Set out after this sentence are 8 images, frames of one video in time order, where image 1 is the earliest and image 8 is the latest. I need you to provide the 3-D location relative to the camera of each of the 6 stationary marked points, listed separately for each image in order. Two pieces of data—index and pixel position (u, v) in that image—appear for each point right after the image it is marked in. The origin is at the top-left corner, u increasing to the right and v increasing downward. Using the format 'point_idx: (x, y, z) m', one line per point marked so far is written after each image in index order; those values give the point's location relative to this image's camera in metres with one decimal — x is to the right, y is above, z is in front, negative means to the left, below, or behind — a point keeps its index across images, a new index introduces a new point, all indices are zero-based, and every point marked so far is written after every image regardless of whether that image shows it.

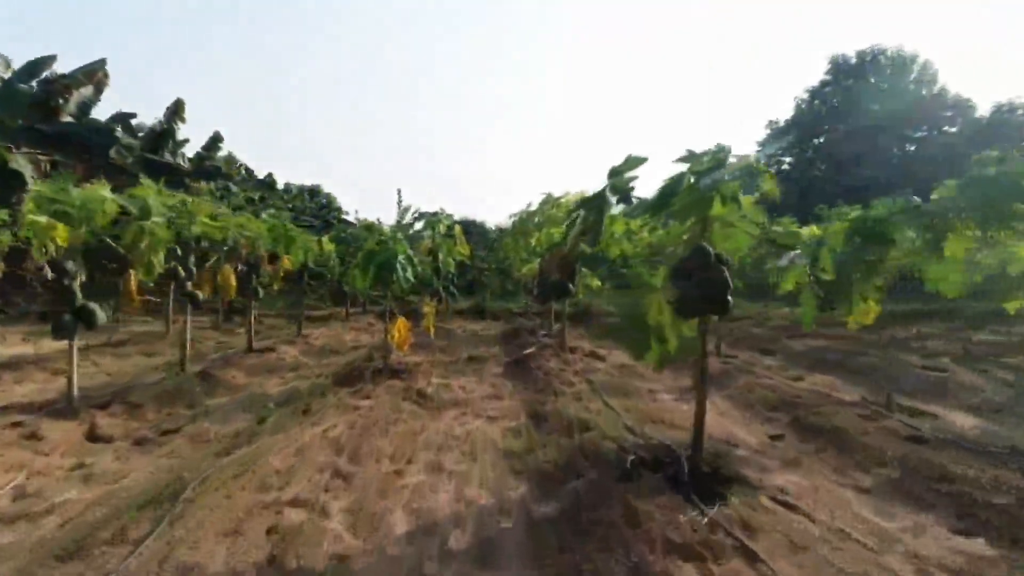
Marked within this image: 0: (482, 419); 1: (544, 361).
0: (-0.5, -2.2, +12.0) m
1: (+0.8, -1.8, +17.9) m
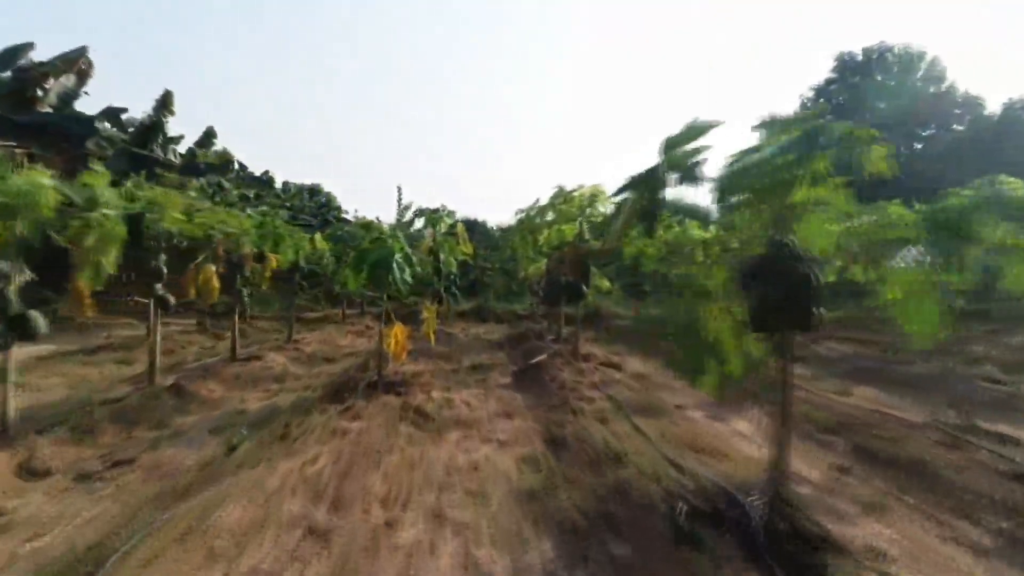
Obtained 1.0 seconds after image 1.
0: (-0.3, -2.2, +10.3) m
1: (+1.0, -1.8, +16.2) m
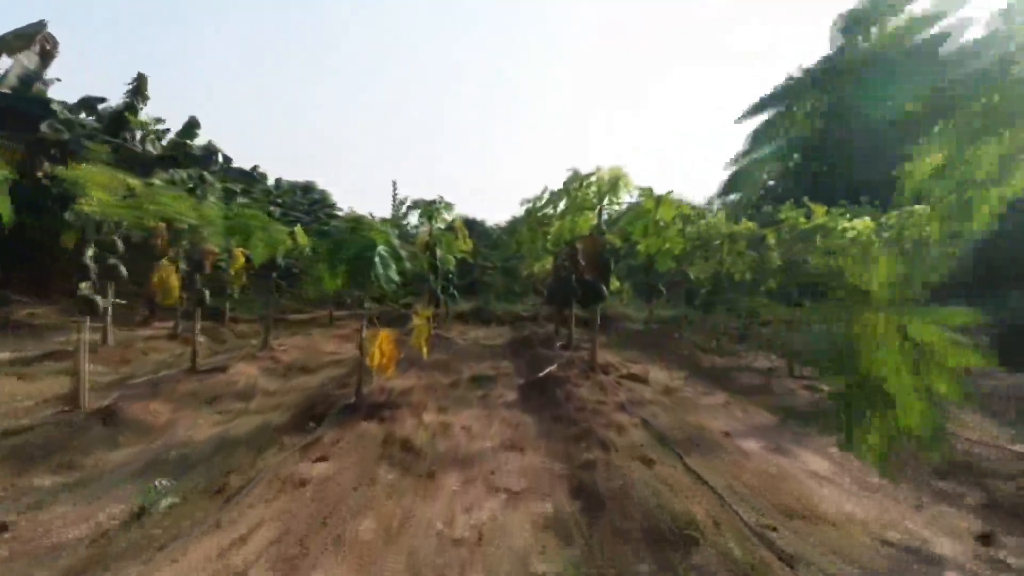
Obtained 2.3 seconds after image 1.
0: (-0.1, -2.2, +7.8) m
1: (+1.1, -1.8, +13.6) m
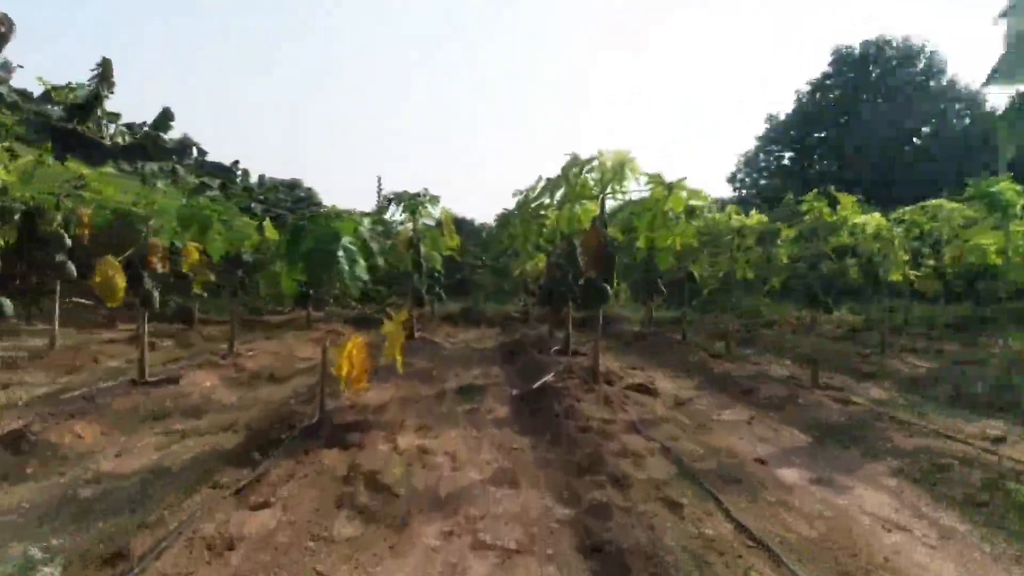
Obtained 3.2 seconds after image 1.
0: (-0.2, -2.2, +6.0) m
1: (+1.0, -1.8, +11.9) m
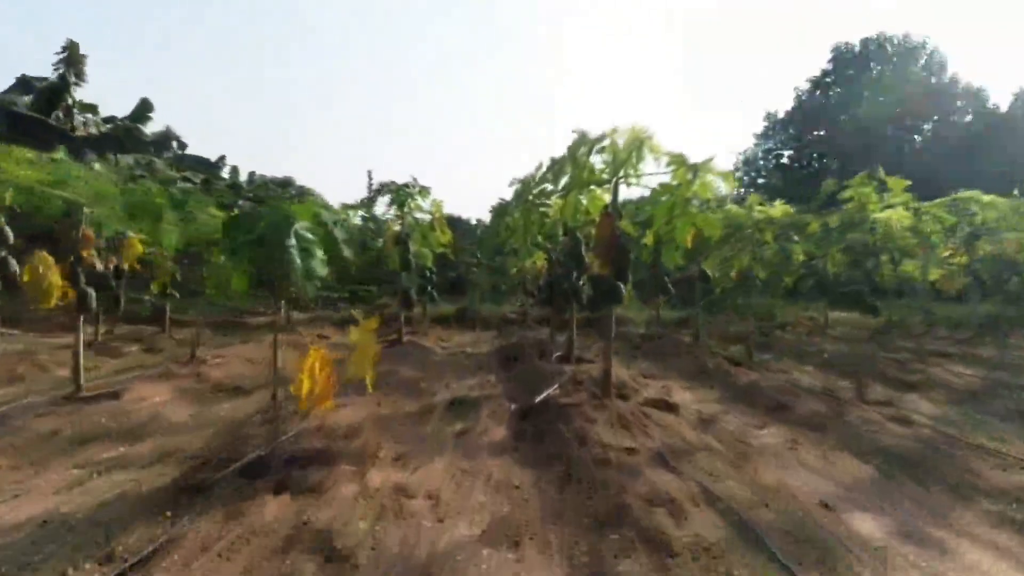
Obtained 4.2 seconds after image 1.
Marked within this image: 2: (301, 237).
0: (-0.2, -2.2, +4.1) m
1: (+1.0, -1.8, +10.0) m
2: (-2.3, +0.6, +8.1) m
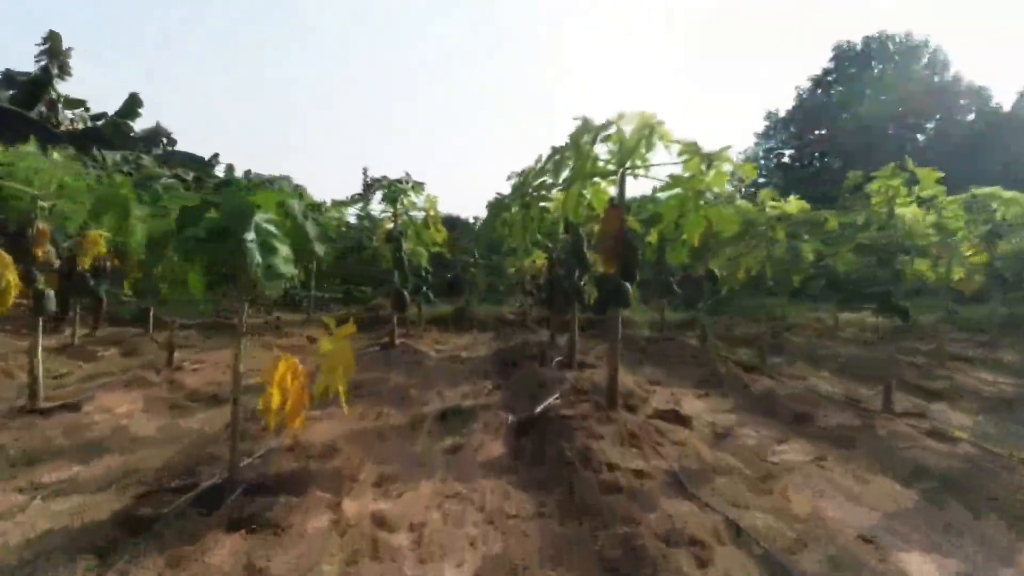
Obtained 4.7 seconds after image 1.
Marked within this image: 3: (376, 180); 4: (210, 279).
0: (-0.2, -2.2, +3.1) m
1: (+0.9, -1.8, +9.0) m
2: (-2.3, +0.5, +7.1) m
3: (-3.7, +3.0, +19.9) m
4: (-2.9, +0.1, +7.2) m
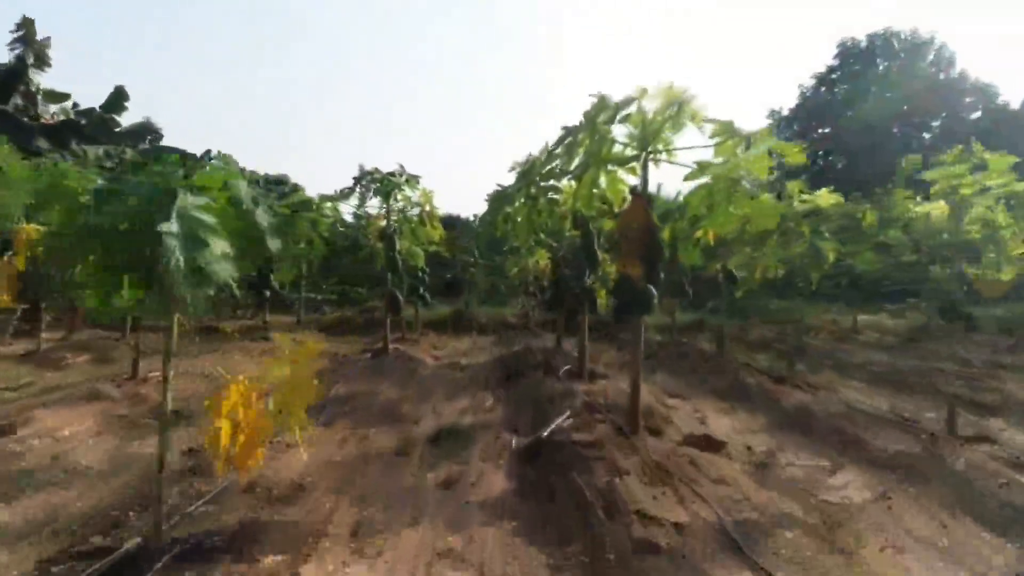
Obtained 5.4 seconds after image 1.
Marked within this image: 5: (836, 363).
0: (-0.2, -2.3, +1.6) m
1: (+1.0, -1.9, +7.6) m
2: (-2.2, +0.5, +5.6) m
3: (-3.6, +2.9, +18.4) m
4: (-2.9, 0.0, +5.8) m
5: (+8.4, -2.0, +18.8) m
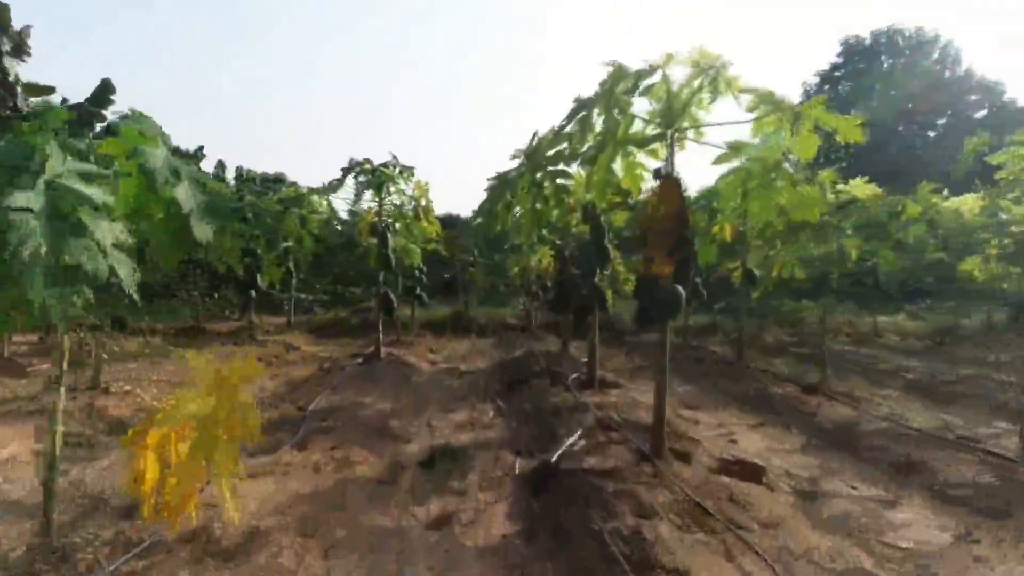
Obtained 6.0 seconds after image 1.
0: (-0.1, -2.3, +0.3) m
1: (+1.0, -1.9, +6.2) m
2: (-2.2, +0.5, +4.3) m
3: (-3.6, +2.9, +17.1) m
4: (-2.8, 0.0, +4.4) m
5: (+8.4, -2.0, +17.5) m
